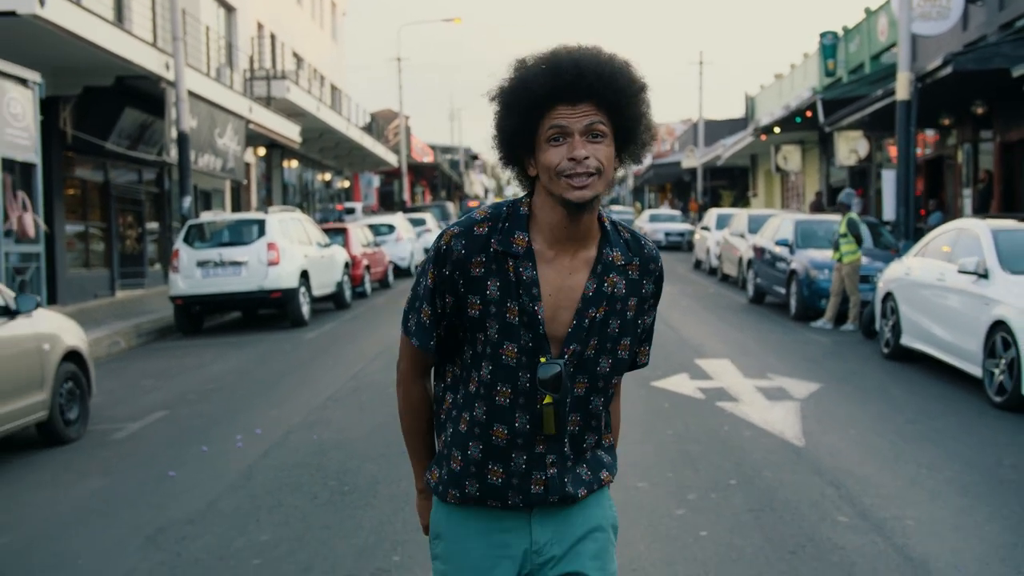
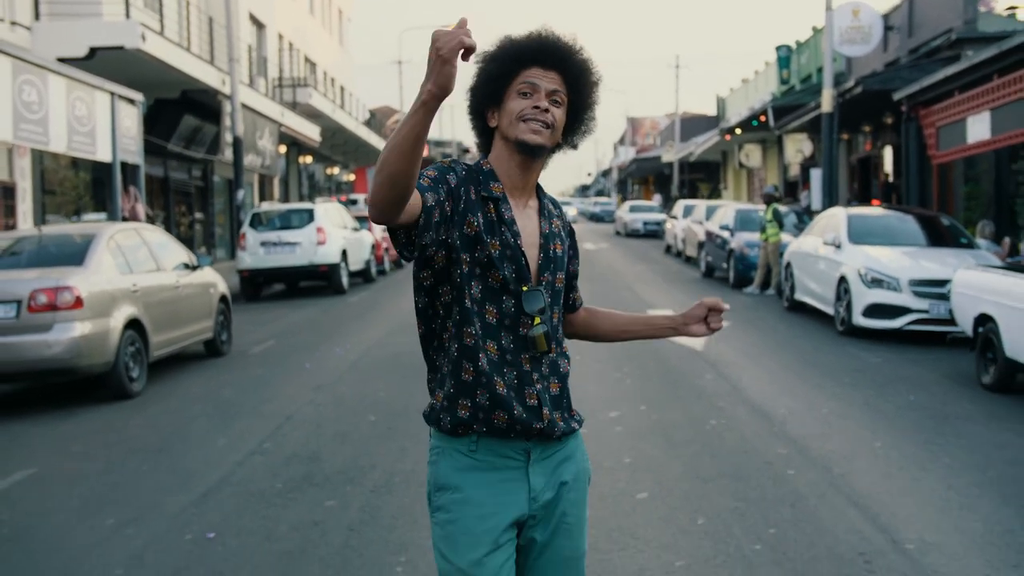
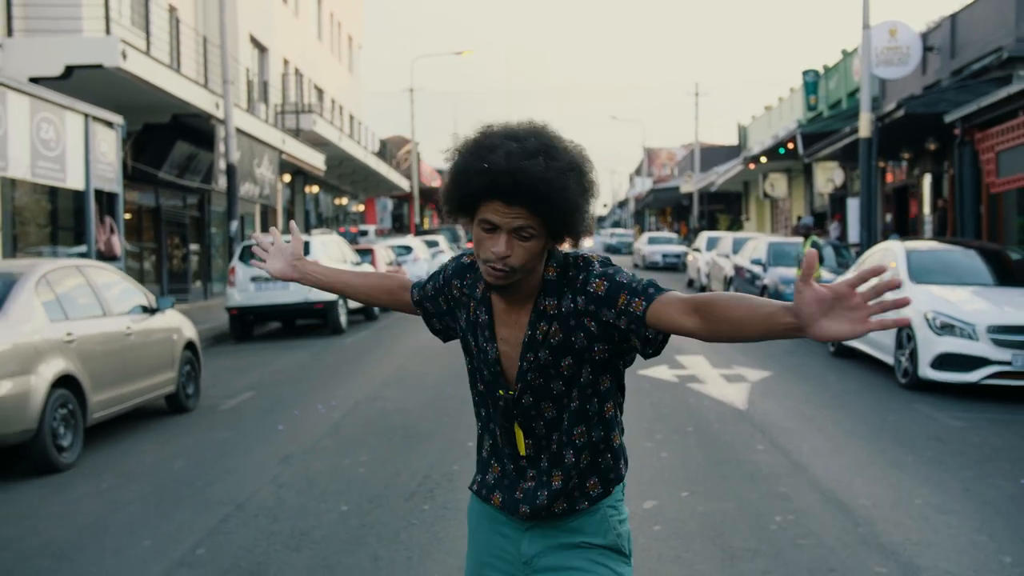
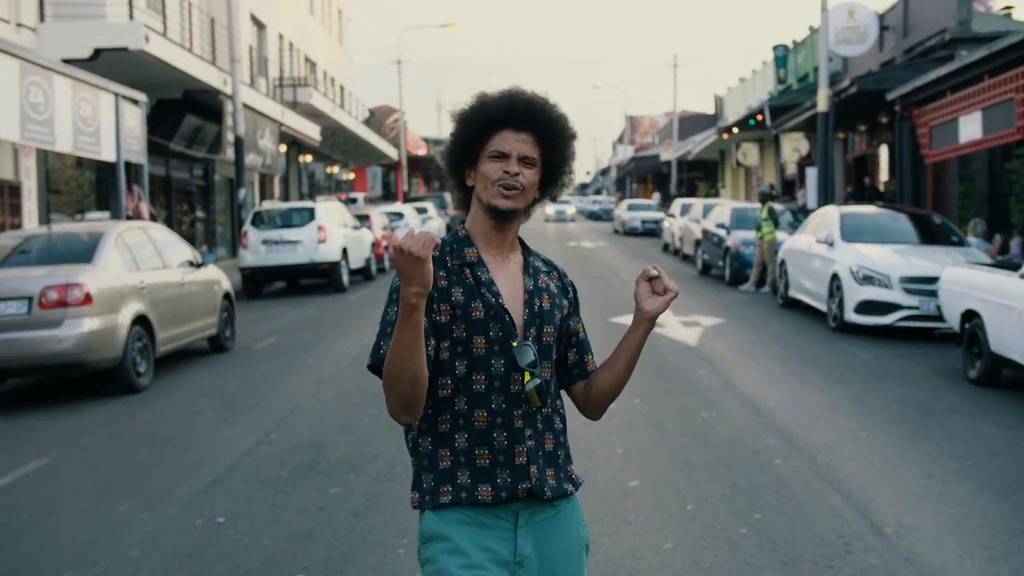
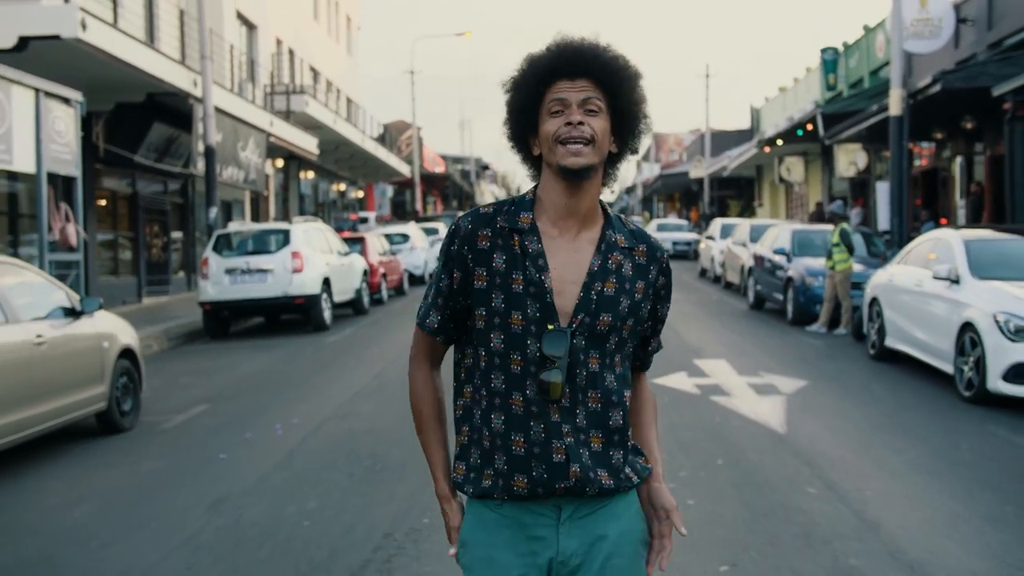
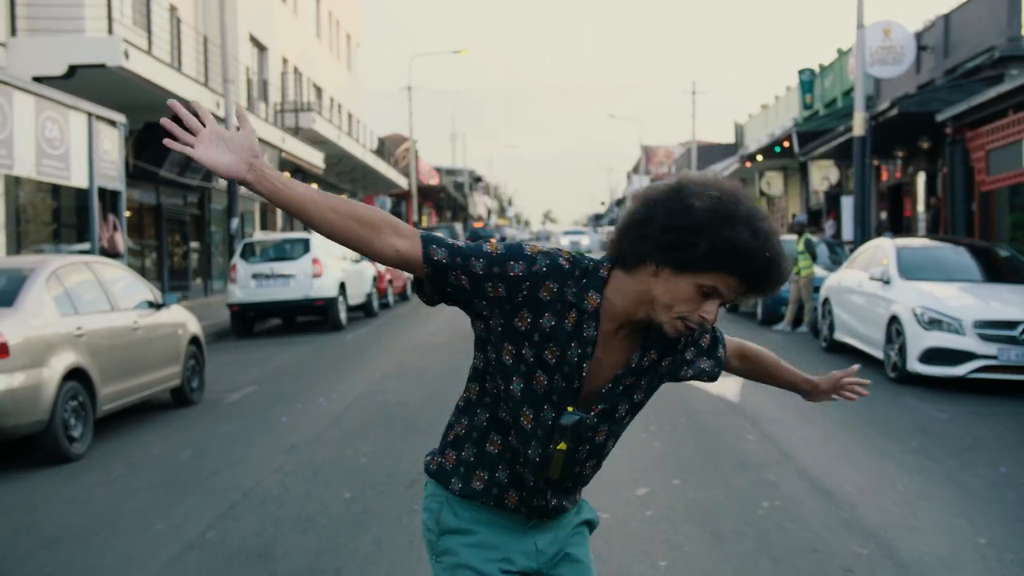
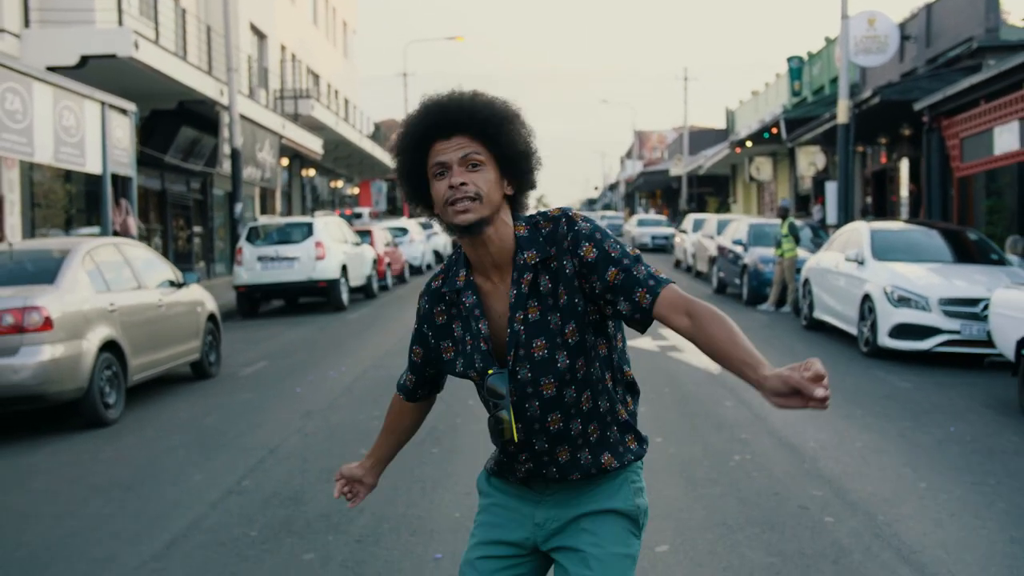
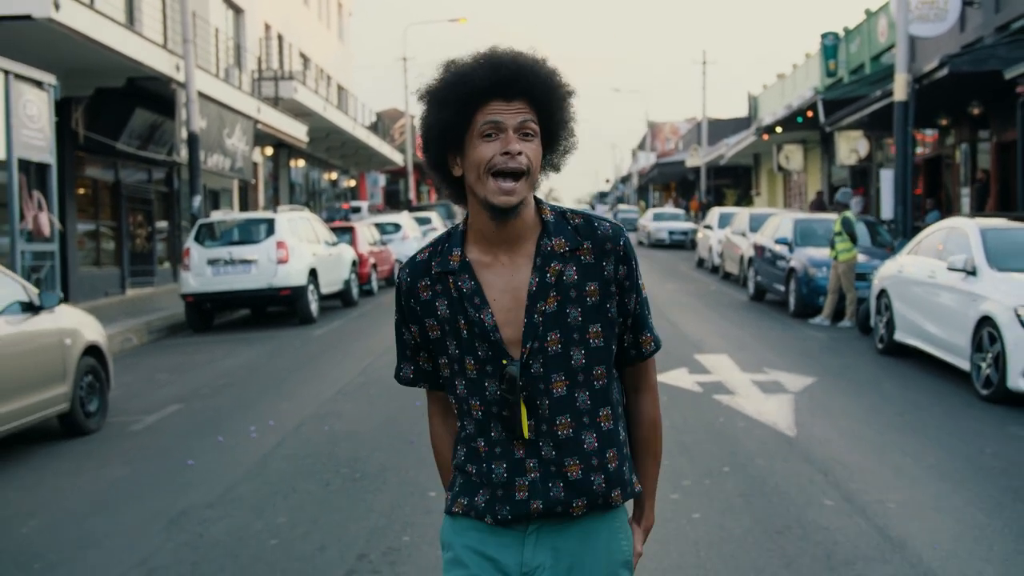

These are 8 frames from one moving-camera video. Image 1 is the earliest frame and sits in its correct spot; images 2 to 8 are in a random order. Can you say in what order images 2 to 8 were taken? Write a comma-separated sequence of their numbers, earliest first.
8, 5, 3, 6, 7, 2, 4
